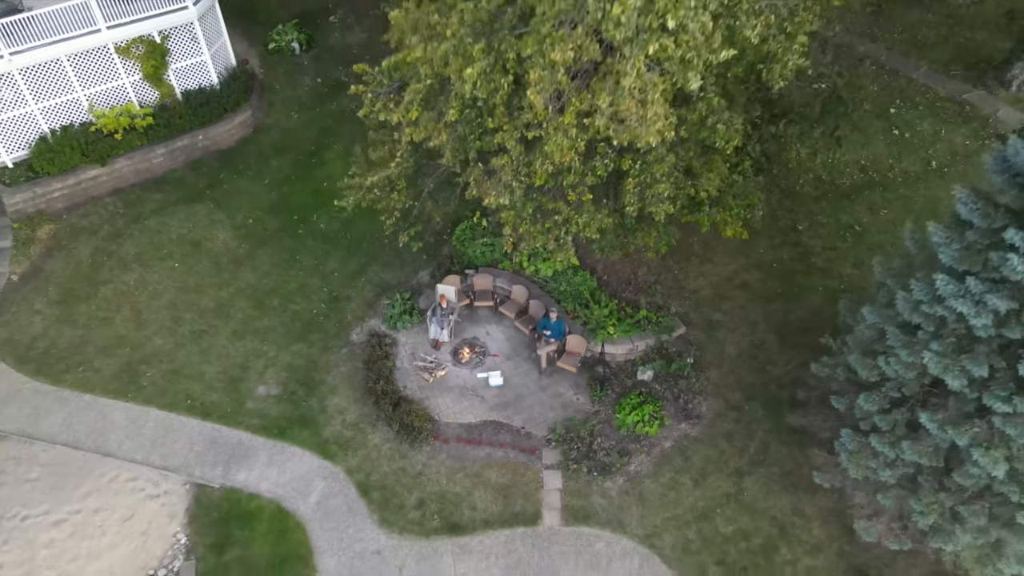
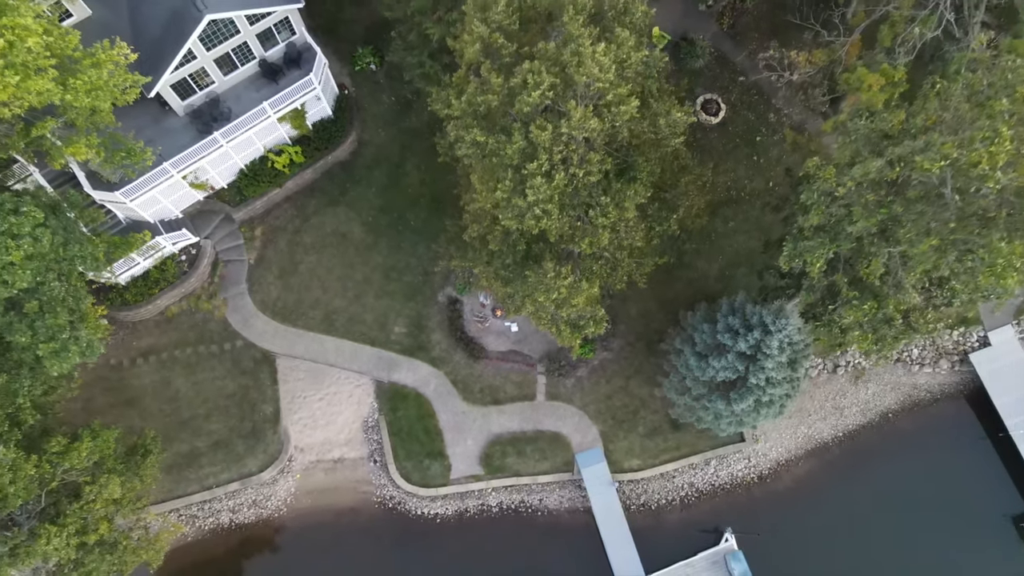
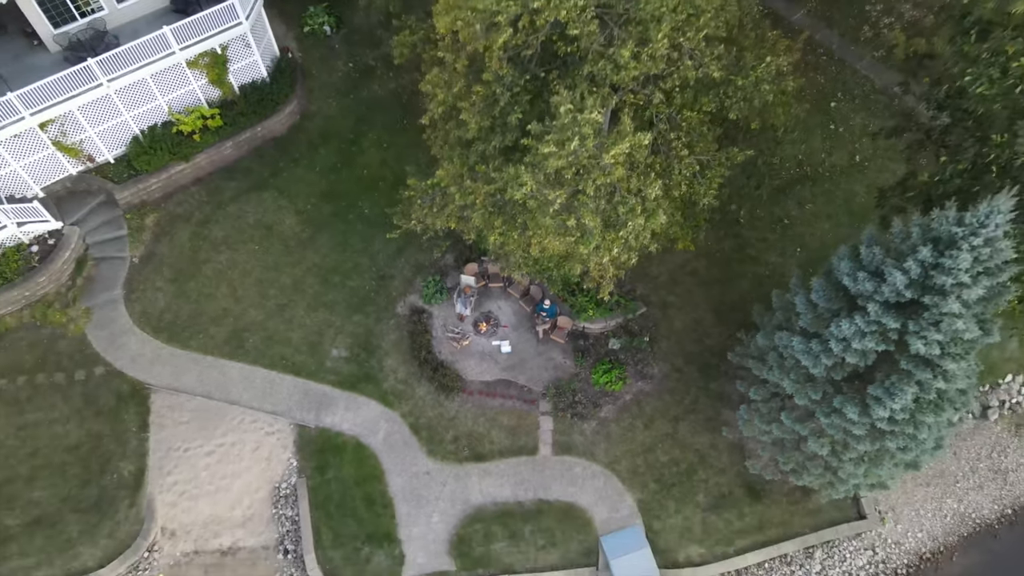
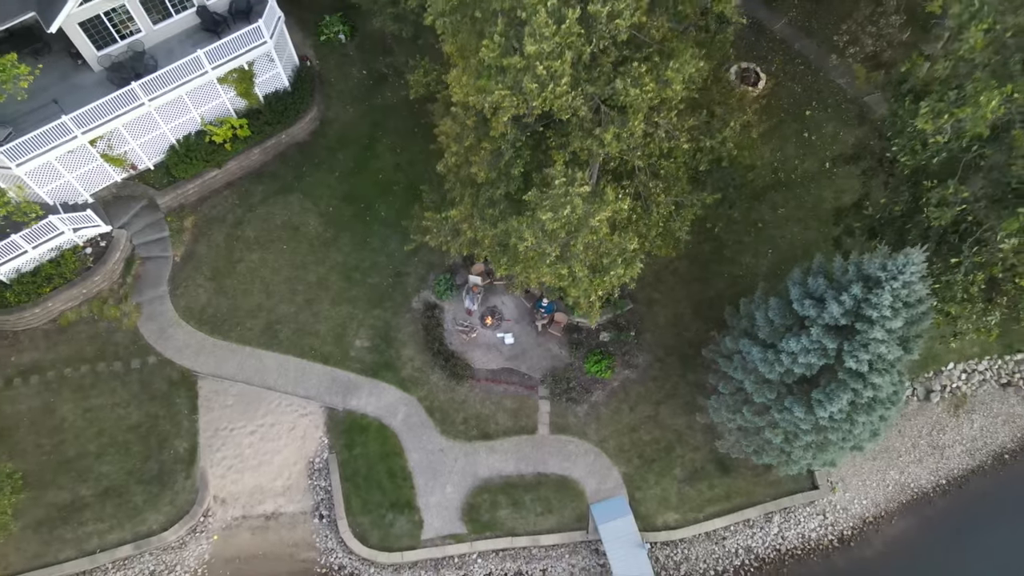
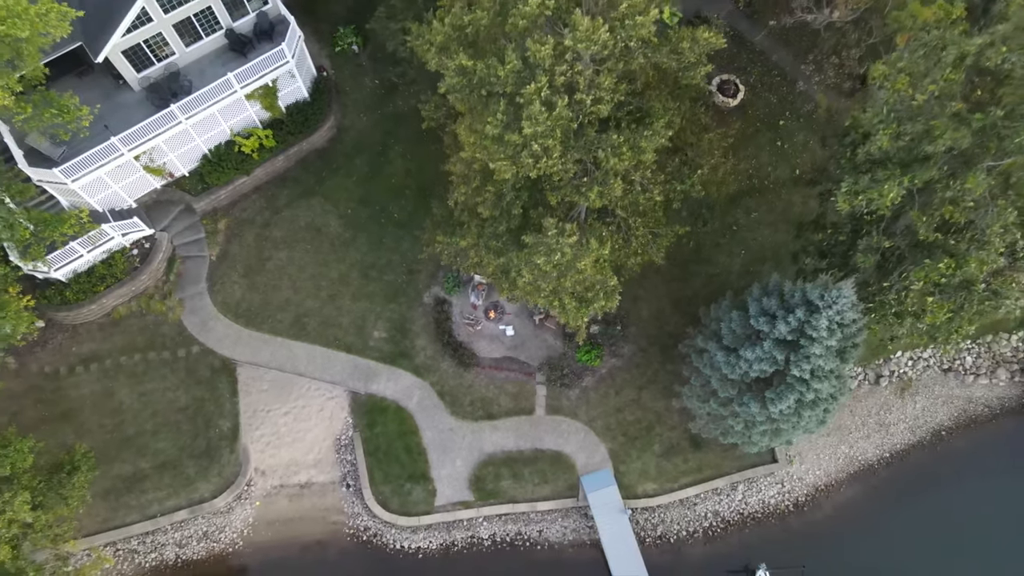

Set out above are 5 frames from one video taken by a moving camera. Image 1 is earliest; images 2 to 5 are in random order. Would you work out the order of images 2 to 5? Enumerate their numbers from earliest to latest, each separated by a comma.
3, 4, 5, 2
